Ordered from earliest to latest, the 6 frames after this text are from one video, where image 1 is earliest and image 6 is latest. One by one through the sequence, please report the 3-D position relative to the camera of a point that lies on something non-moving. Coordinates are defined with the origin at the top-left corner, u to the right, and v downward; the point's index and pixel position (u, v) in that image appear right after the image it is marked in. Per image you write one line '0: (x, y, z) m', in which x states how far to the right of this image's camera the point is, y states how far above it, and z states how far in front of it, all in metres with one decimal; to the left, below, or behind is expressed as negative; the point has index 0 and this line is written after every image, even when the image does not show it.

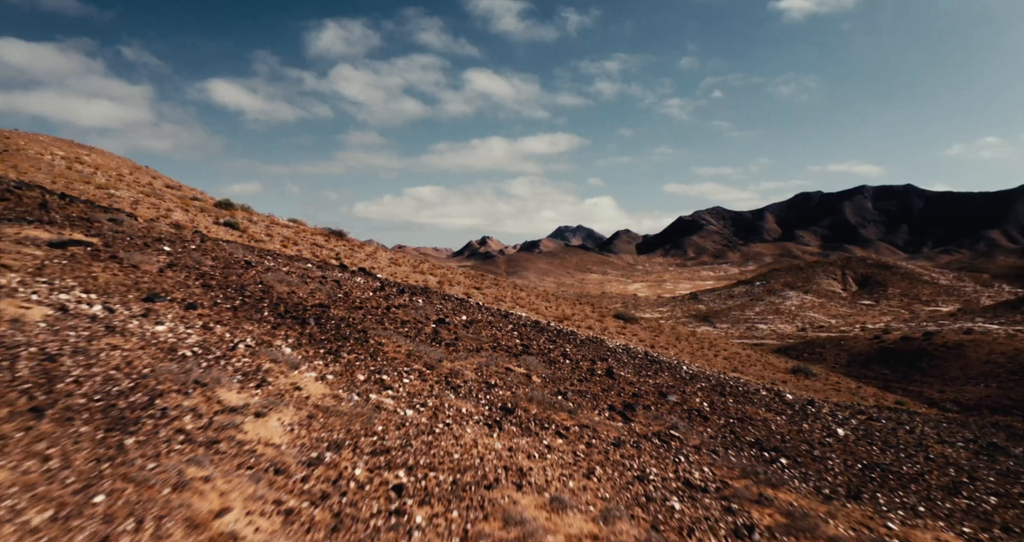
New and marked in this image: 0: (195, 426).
0: (-4.2, -1.8, +8.4) m
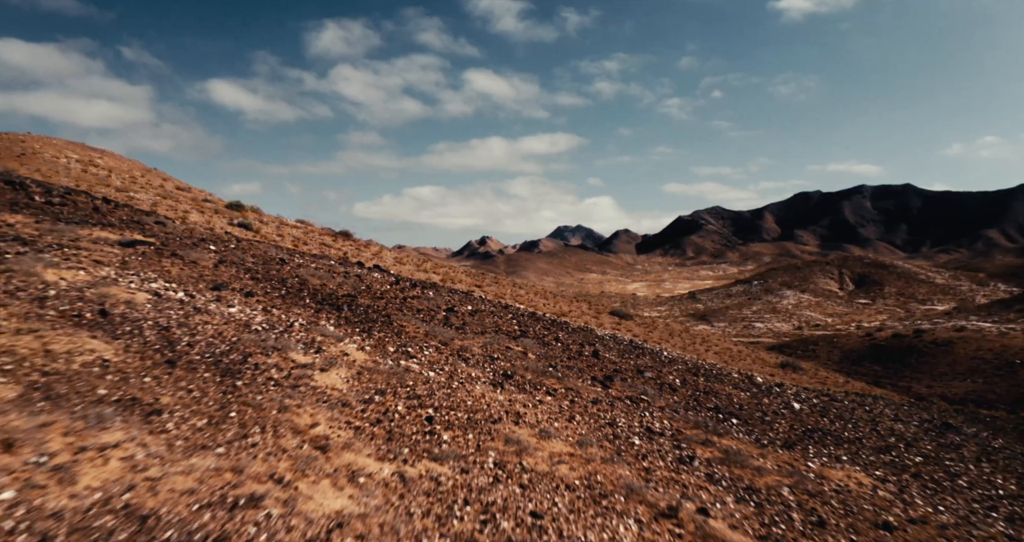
0: (-4.2, -1.6, +11.1) m
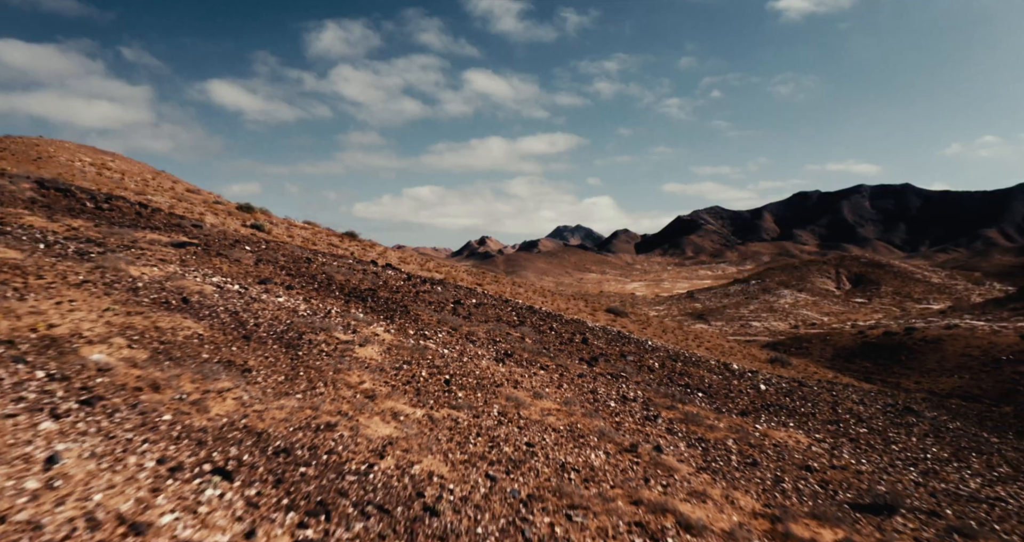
0: (-4.2, -1.5, +13.8) m
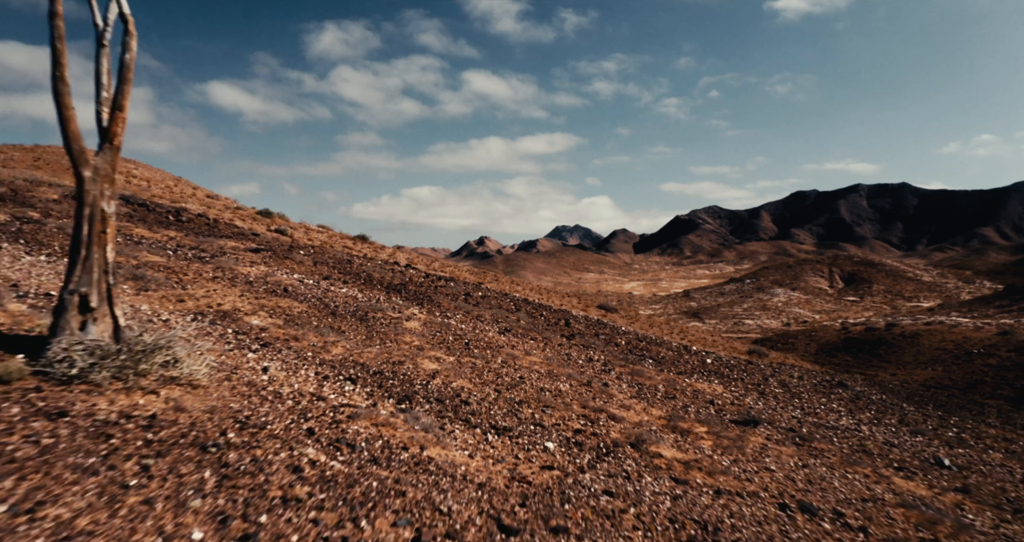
0: (-4.3, -1.5, +19.9) m
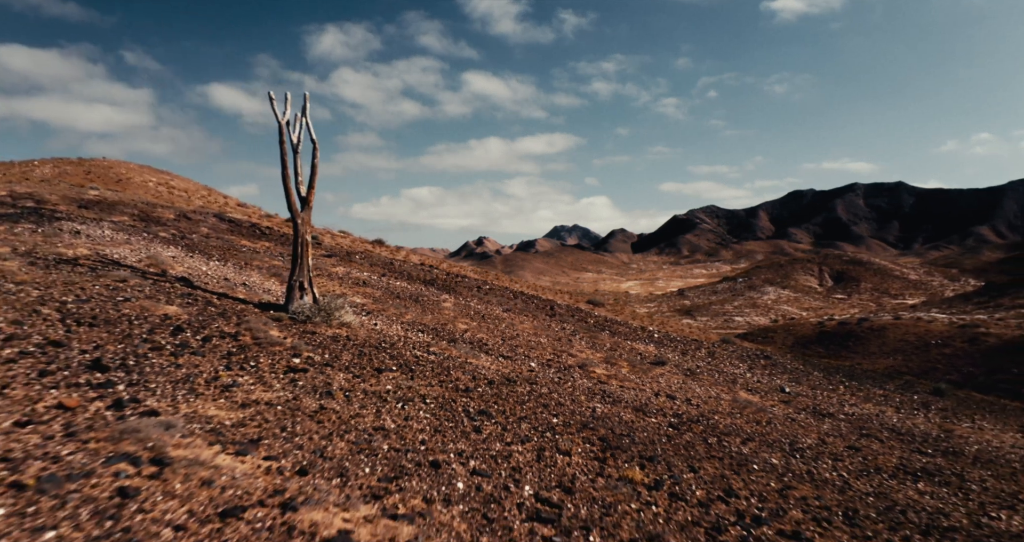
0: (-4.3, -1.5, +30.6) m
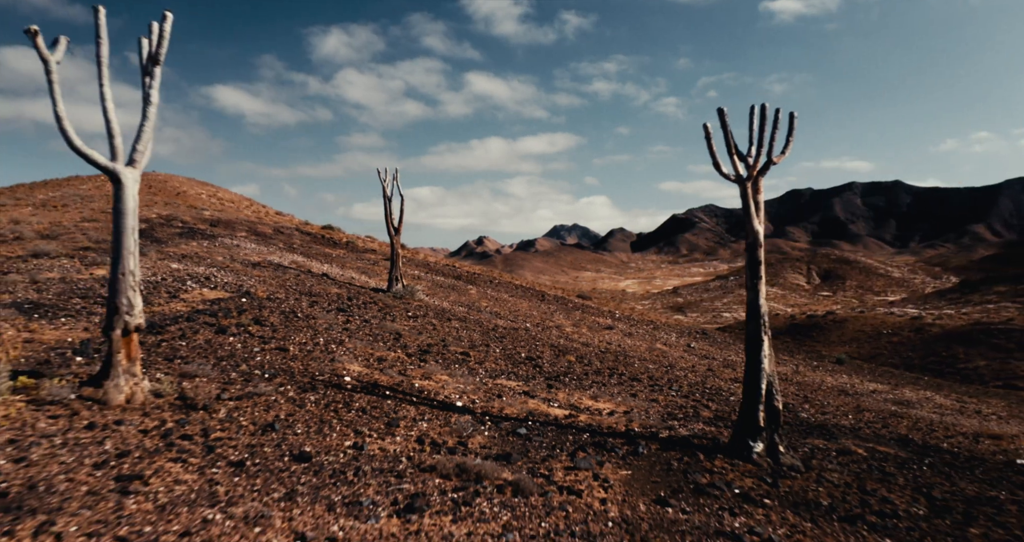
0: (-4.1, -1.4, +46.9) m
